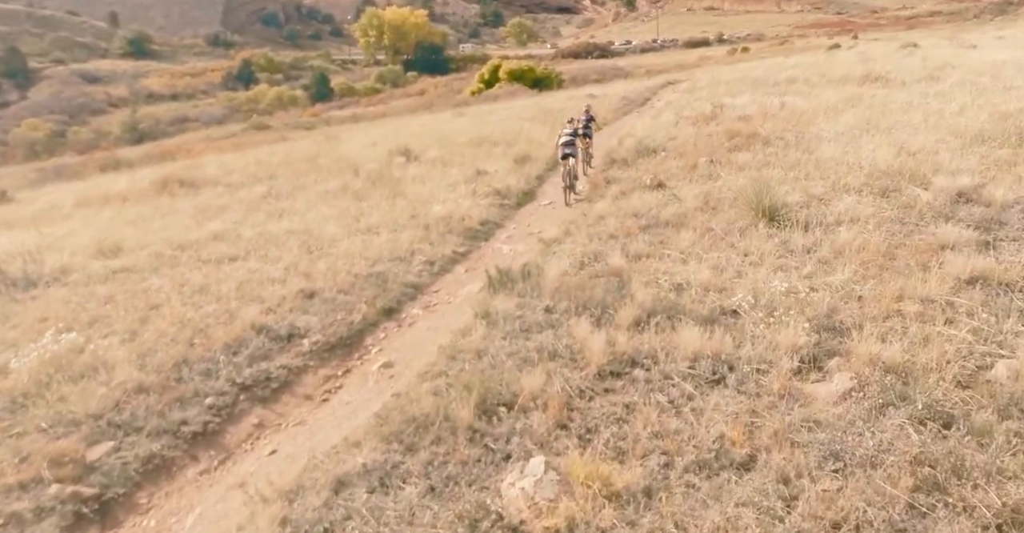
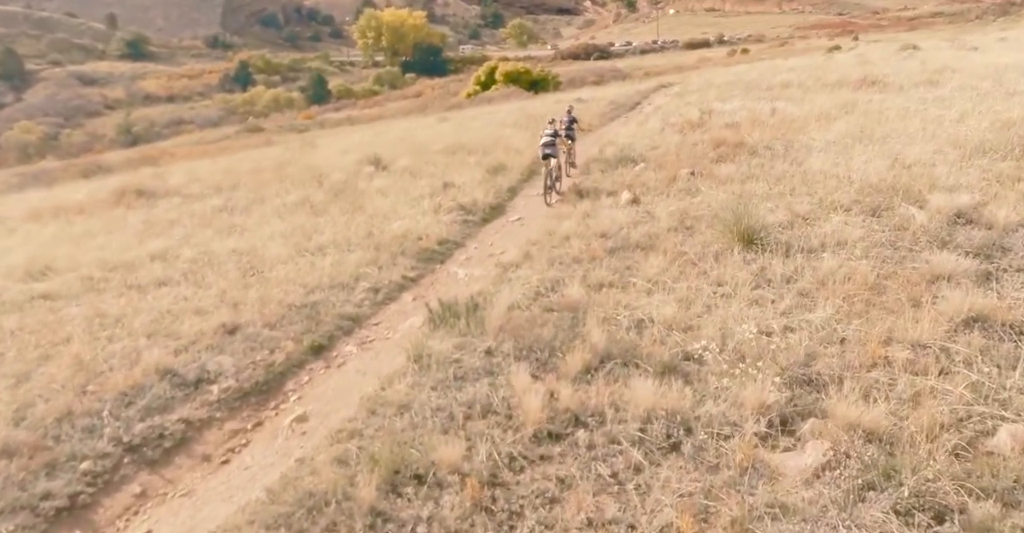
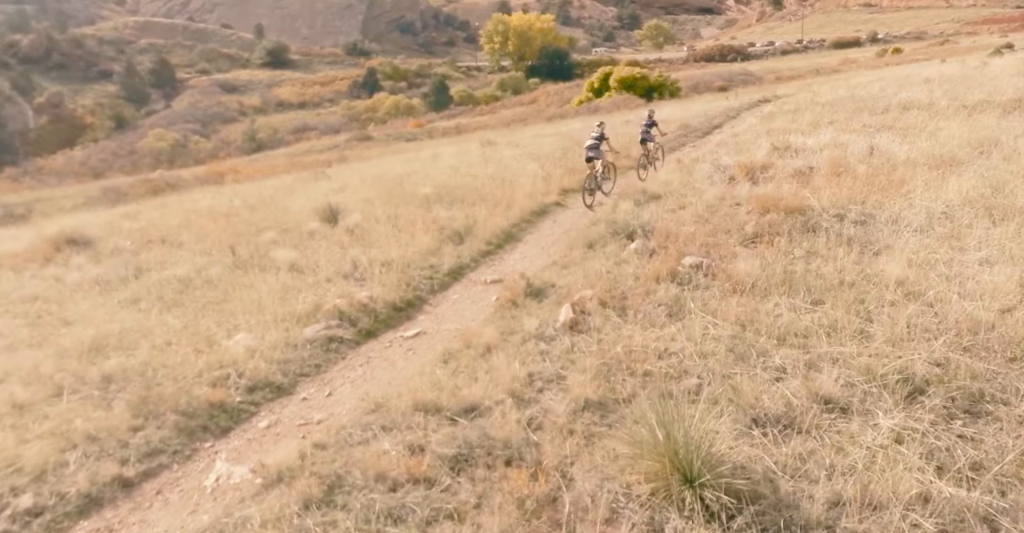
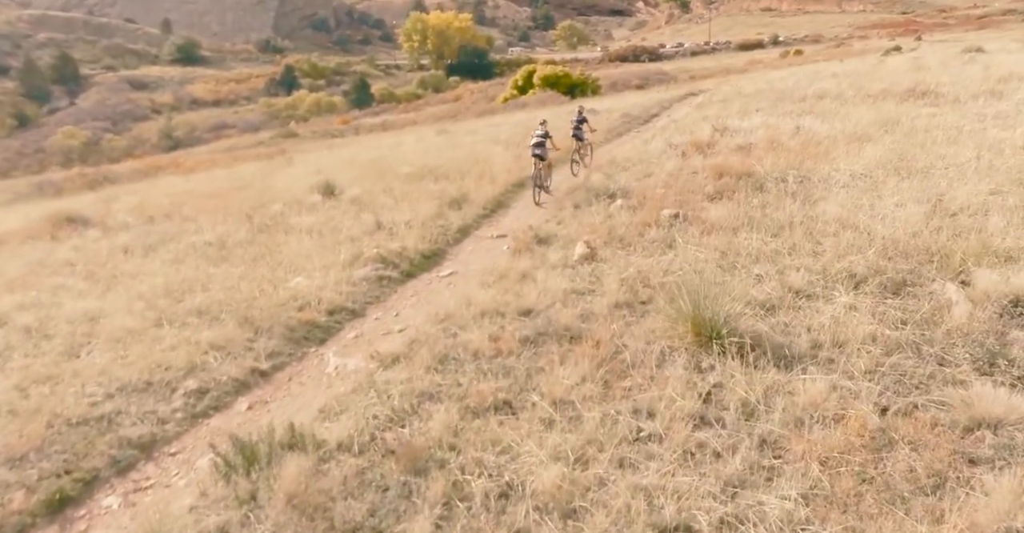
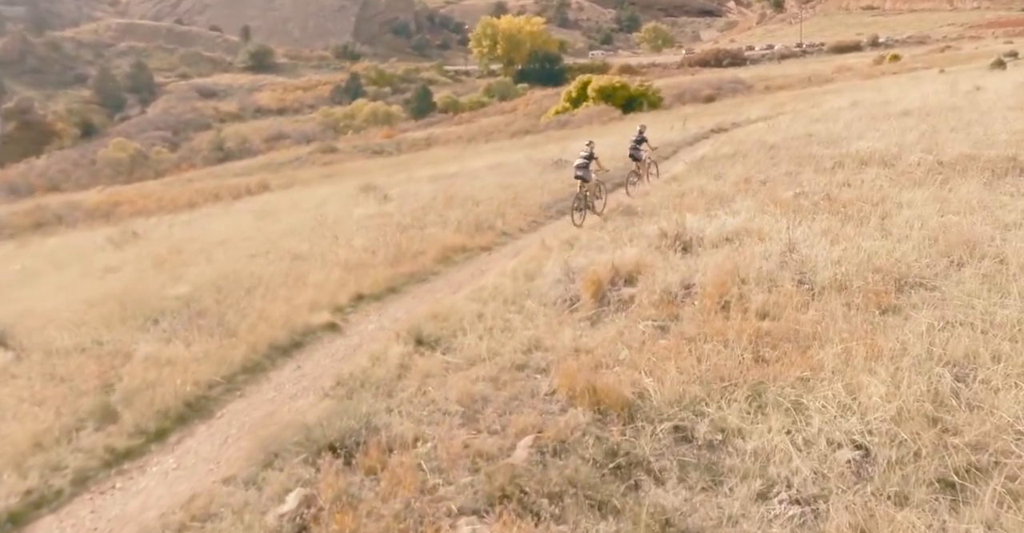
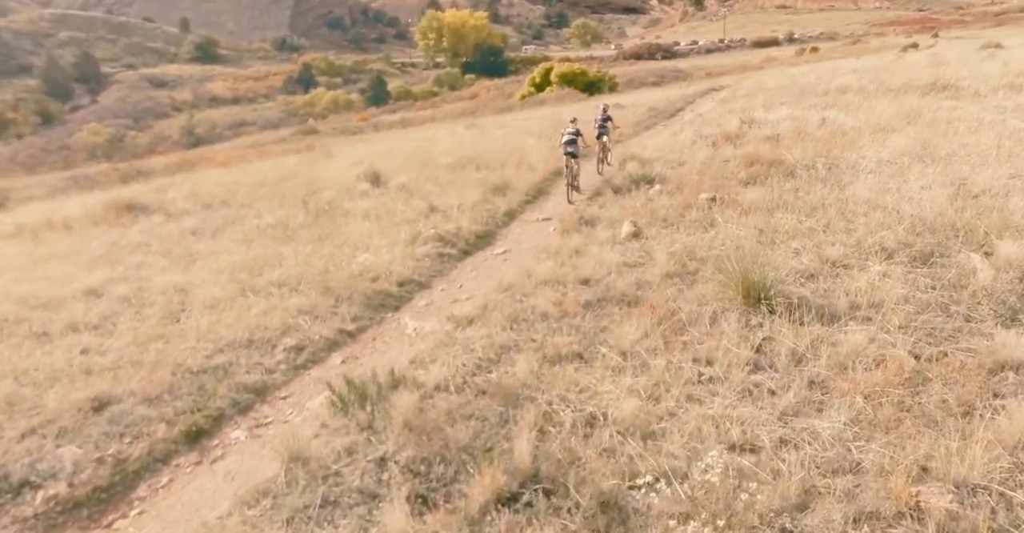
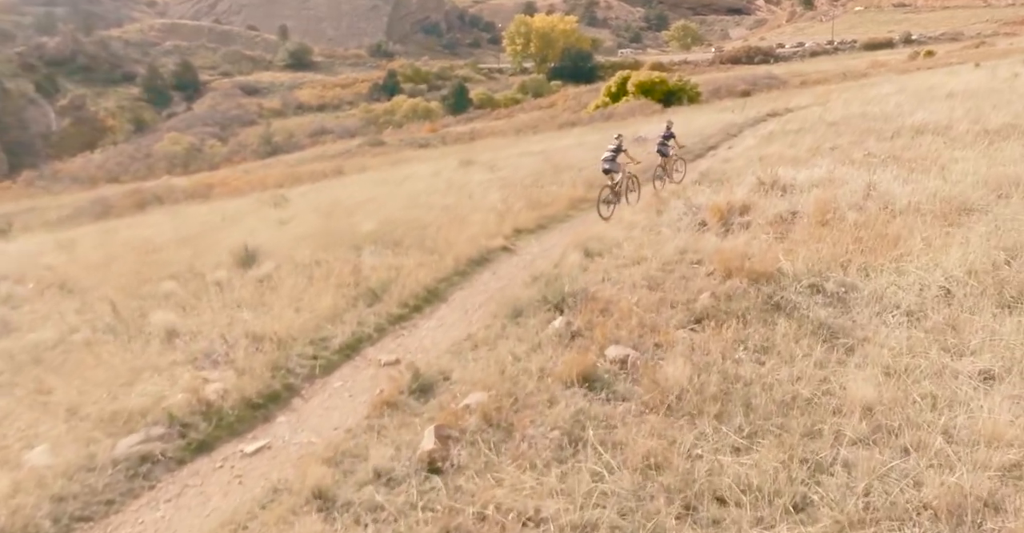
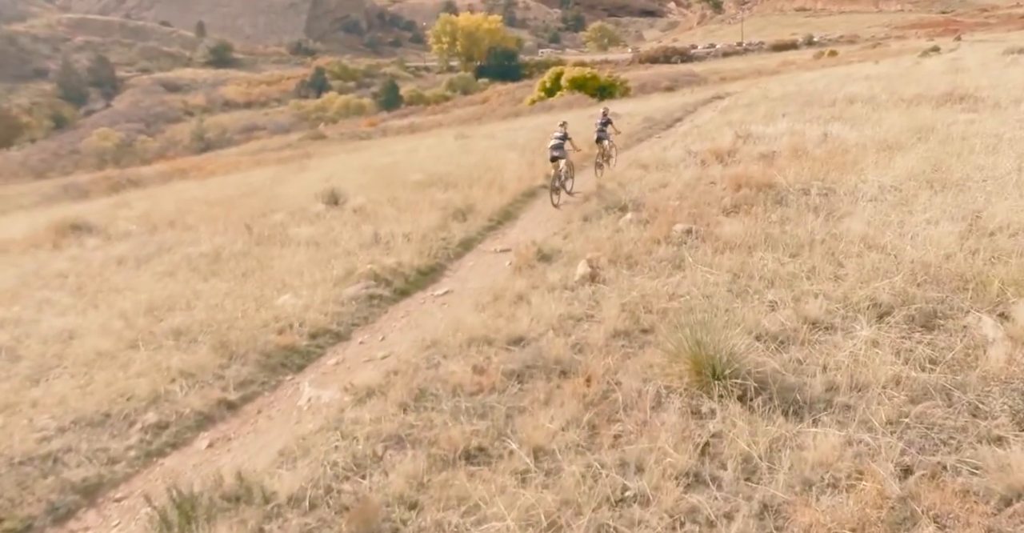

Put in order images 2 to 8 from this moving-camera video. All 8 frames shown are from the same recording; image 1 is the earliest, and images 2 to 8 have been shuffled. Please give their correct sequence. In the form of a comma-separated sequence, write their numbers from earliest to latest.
2, 6, 4, 8, 3, 7, 5
